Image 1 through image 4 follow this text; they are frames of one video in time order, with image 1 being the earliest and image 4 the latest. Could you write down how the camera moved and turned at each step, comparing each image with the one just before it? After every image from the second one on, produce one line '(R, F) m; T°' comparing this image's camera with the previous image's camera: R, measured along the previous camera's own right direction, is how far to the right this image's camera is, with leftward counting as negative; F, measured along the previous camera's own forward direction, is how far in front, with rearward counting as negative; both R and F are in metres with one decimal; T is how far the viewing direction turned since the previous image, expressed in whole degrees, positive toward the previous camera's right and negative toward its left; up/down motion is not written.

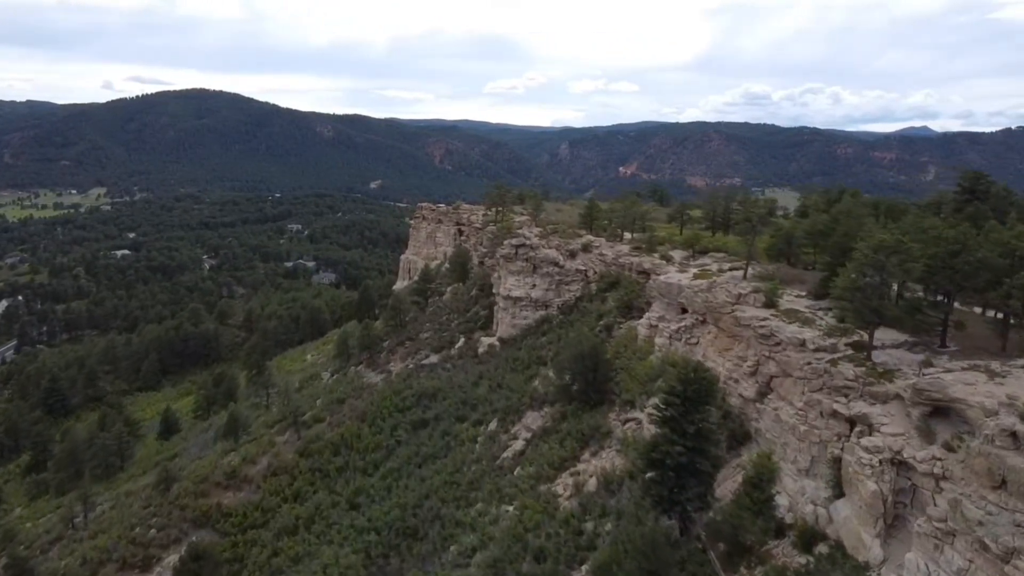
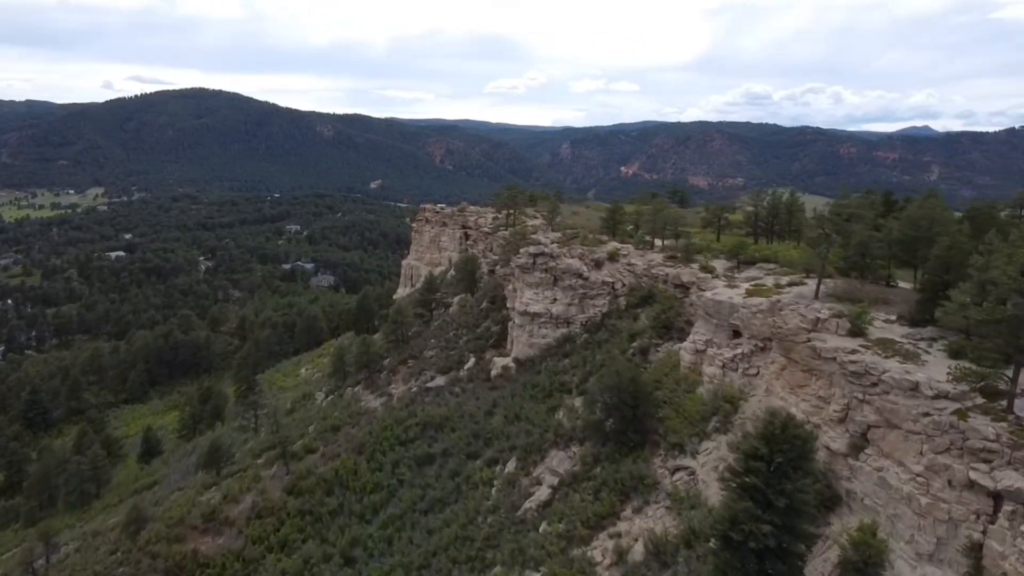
(-0.5, +3.3) m; 0°
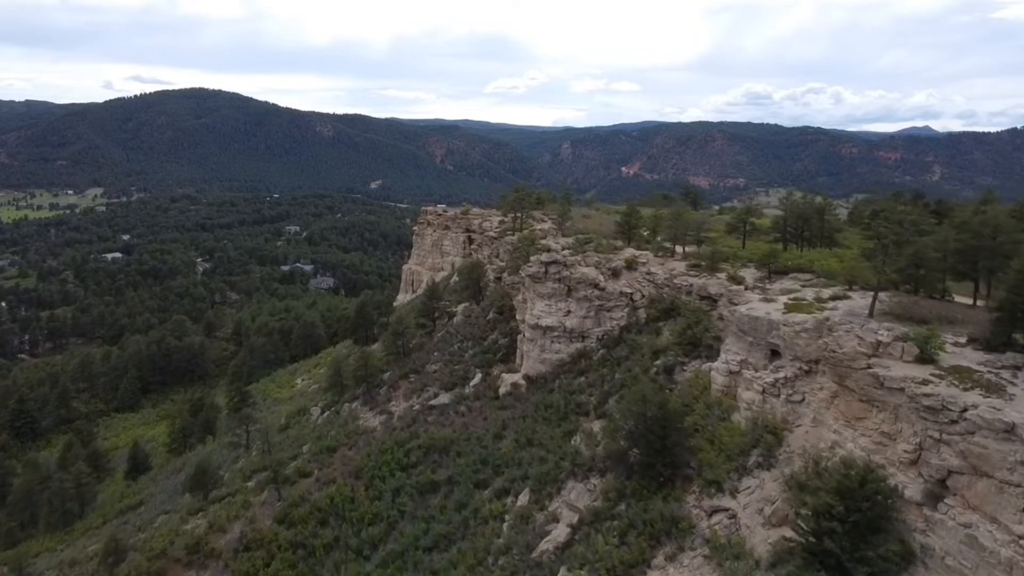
(-0.3, +1.9) m; 0°
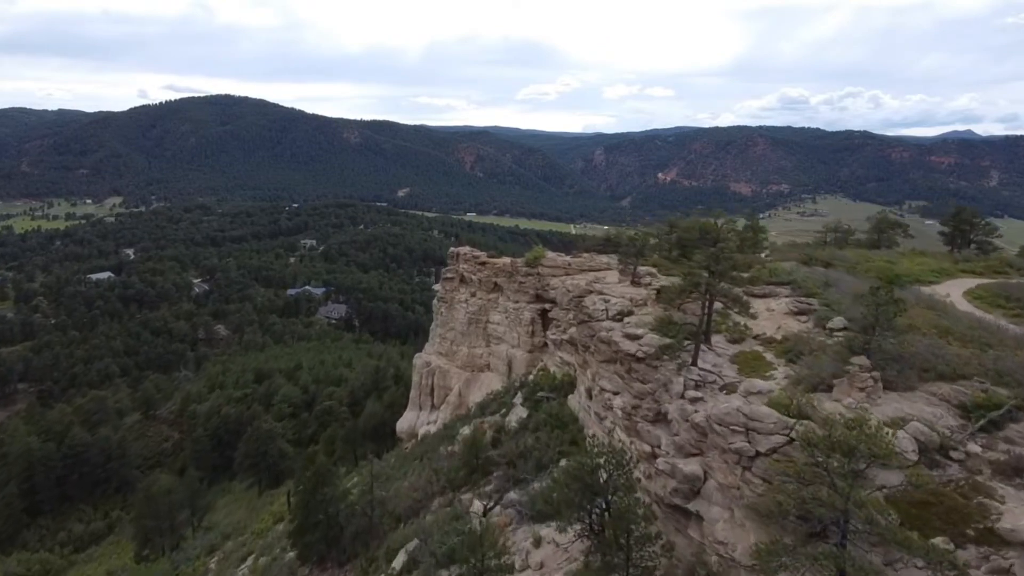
(-2.2, +20.0) m; -2°
